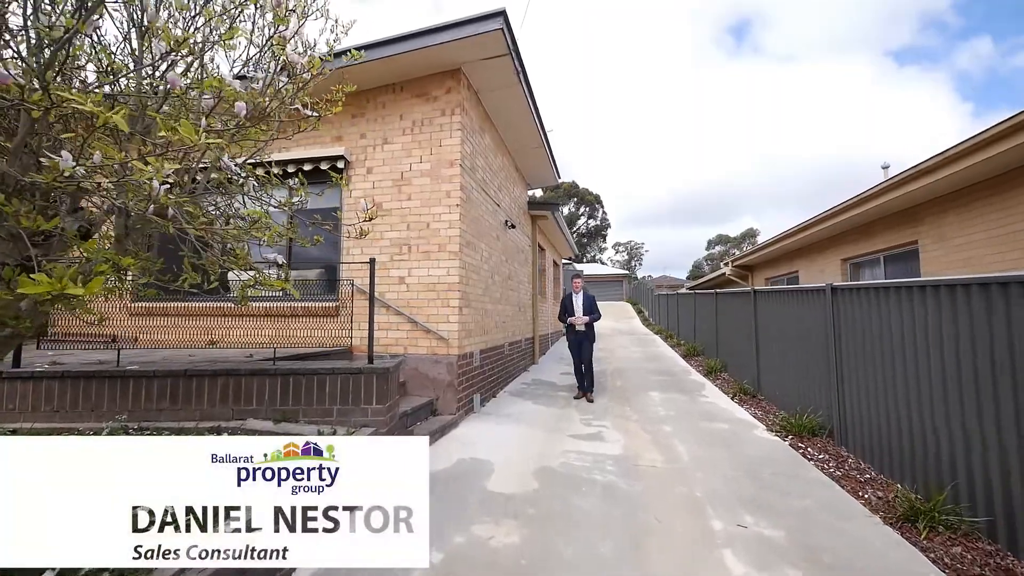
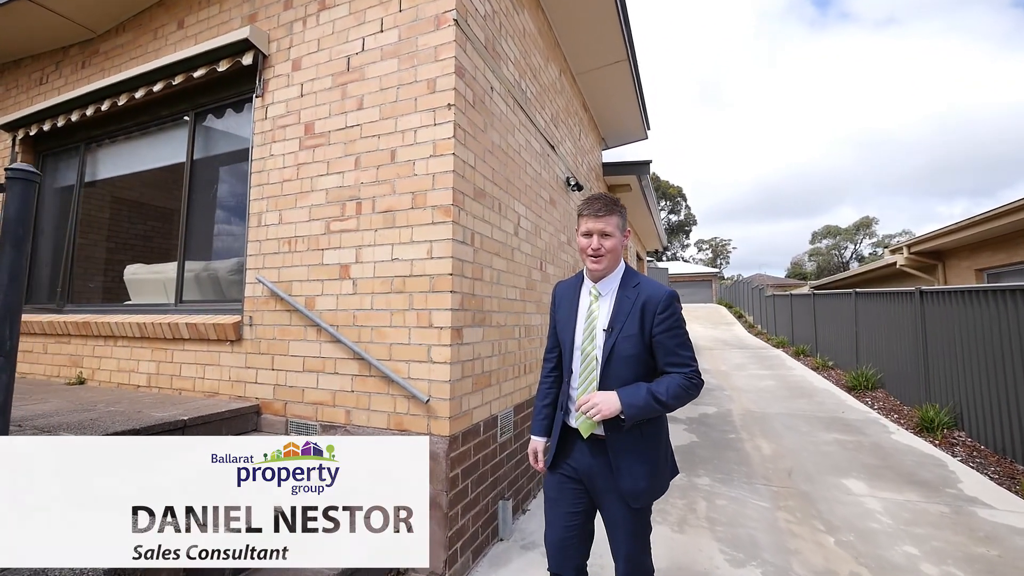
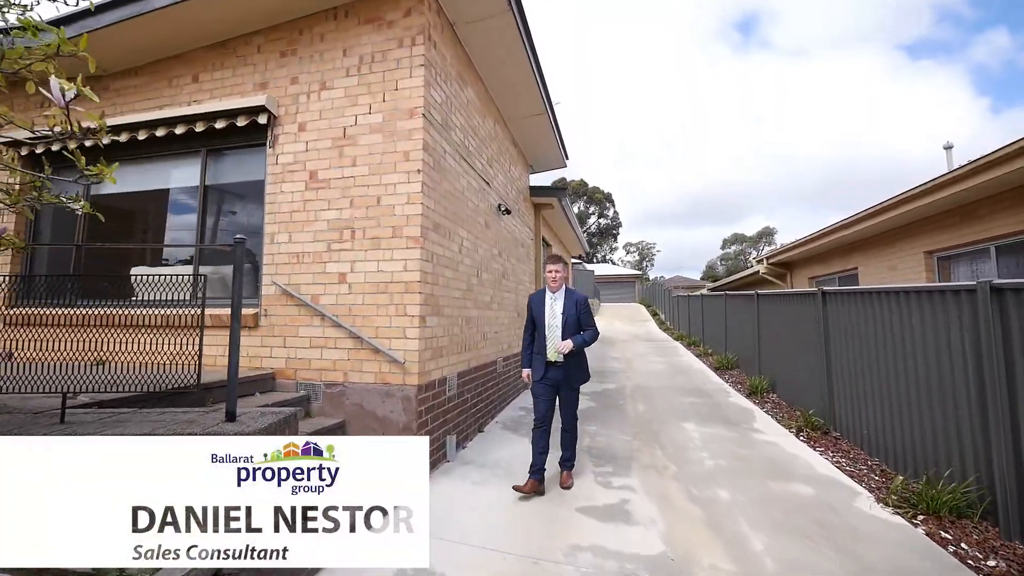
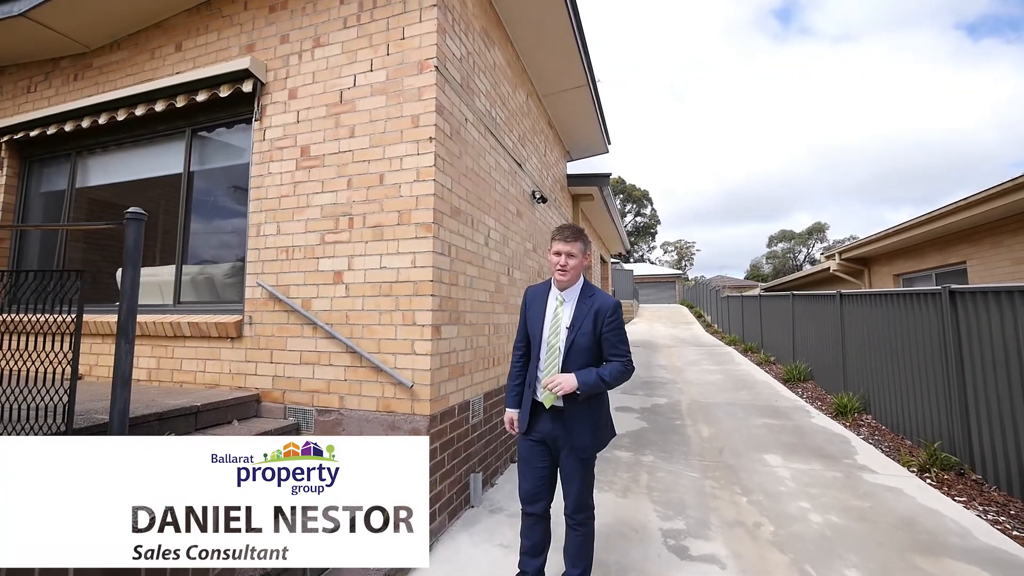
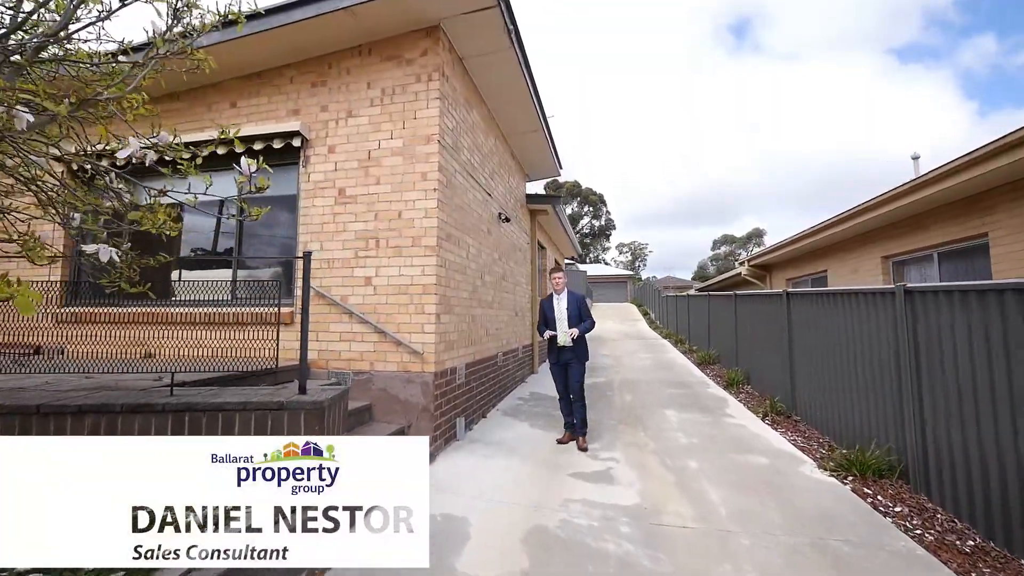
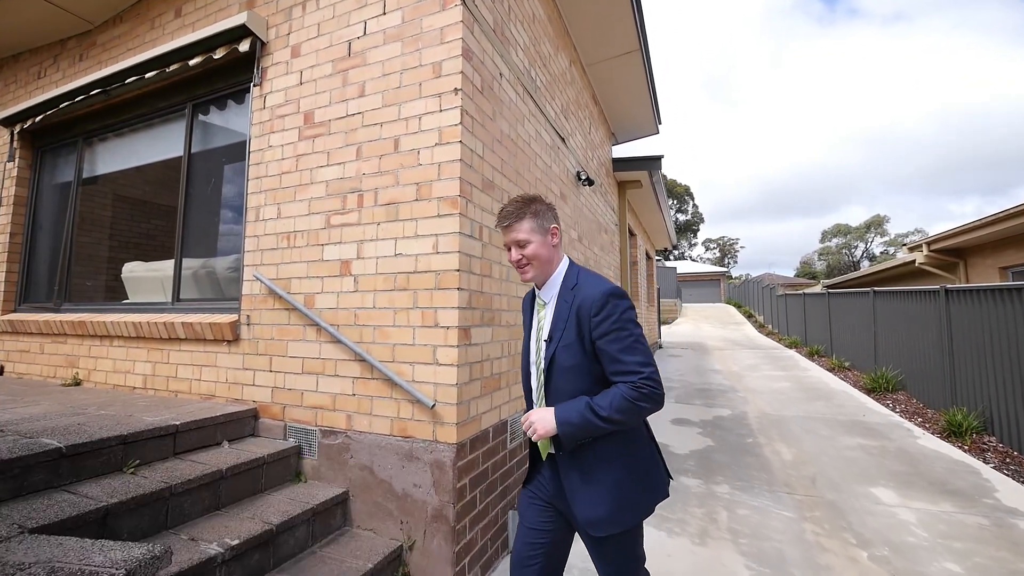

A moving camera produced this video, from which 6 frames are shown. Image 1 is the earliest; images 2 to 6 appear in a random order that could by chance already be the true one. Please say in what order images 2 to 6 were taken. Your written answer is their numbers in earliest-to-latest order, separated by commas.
5, 3, 4, 2, 6
